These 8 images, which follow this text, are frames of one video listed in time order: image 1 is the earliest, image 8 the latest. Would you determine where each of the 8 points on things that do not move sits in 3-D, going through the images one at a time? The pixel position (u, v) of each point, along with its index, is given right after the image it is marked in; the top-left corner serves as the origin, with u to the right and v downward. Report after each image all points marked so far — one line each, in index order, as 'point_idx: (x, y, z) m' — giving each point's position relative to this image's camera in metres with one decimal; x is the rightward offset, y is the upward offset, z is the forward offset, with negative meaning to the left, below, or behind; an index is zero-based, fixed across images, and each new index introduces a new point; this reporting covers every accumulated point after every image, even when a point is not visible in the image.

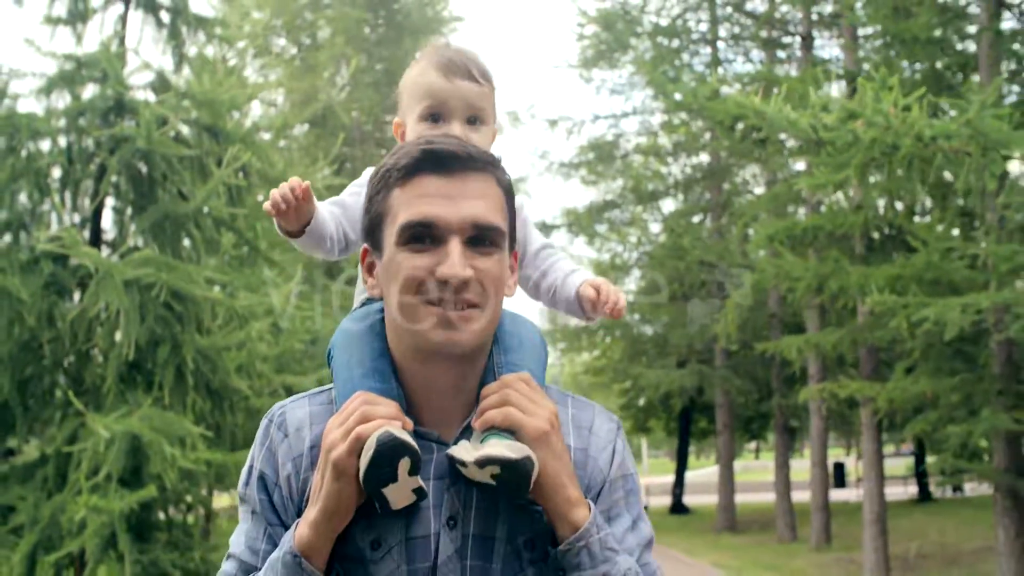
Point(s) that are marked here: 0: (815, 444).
0: (+4.6, -2.4, +15.5) m
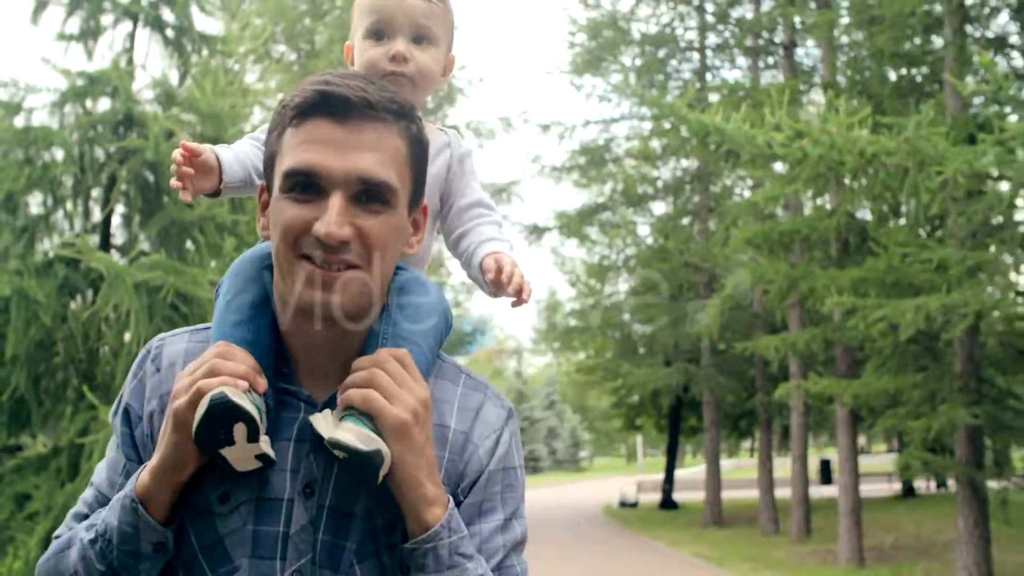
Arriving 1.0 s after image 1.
0: (+4.5, -2.4, +16.1) m
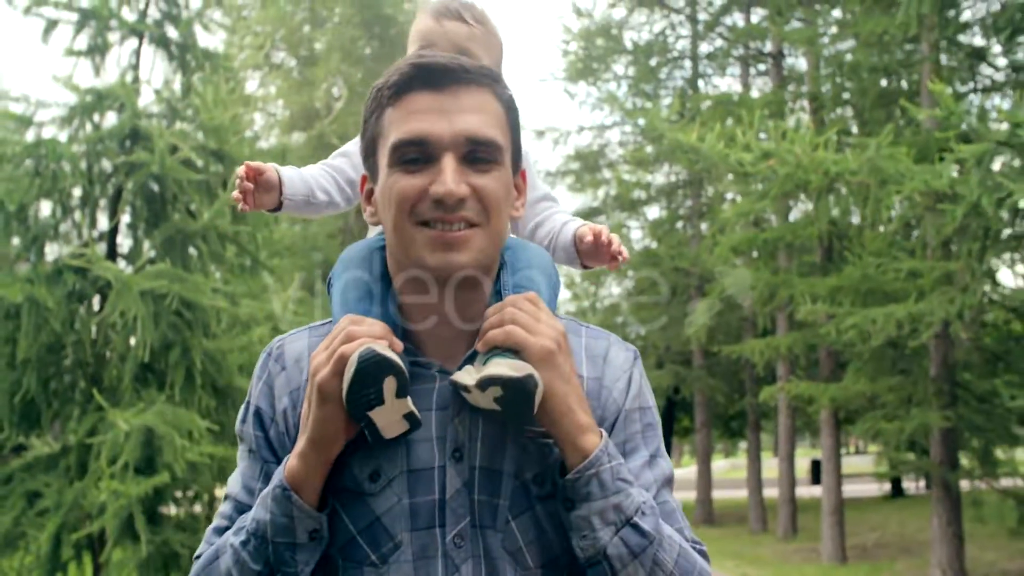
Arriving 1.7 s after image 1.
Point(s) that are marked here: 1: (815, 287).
0: (+4.4, -2.5, +16.5) m
1: (+3.1, 0.0, +10.4) m
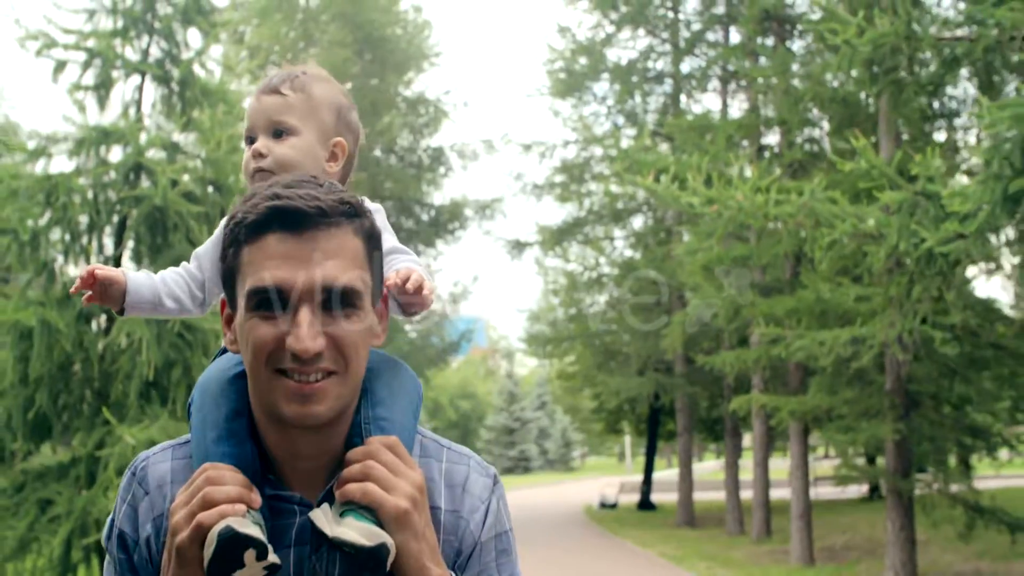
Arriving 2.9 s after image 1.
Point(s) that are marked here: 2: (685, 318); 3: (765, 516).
0: (+4.1, -2.7, +17.2) m
1: (+2.8, -0.2, +11.1) m
2: (+2.9, -0.5, +17.0) m
3: (+4.4, -3.9, +17.6) m
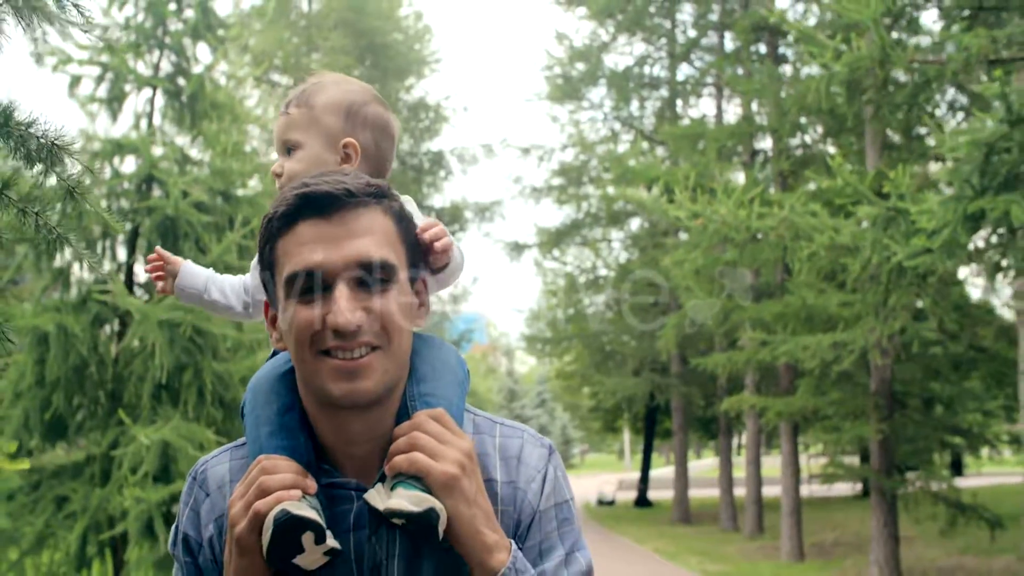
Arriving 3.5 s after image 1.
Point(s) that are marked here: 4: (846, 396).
0: (+4.1, -2.7, +17.6) m
1: (+2.8, -0.3, +11.5) m
2: (+2.9, -0.6, +17.4) m
3: (+4.3, -4.0, +18.0) m
4: (+4.0, -1.3, +12.3) m
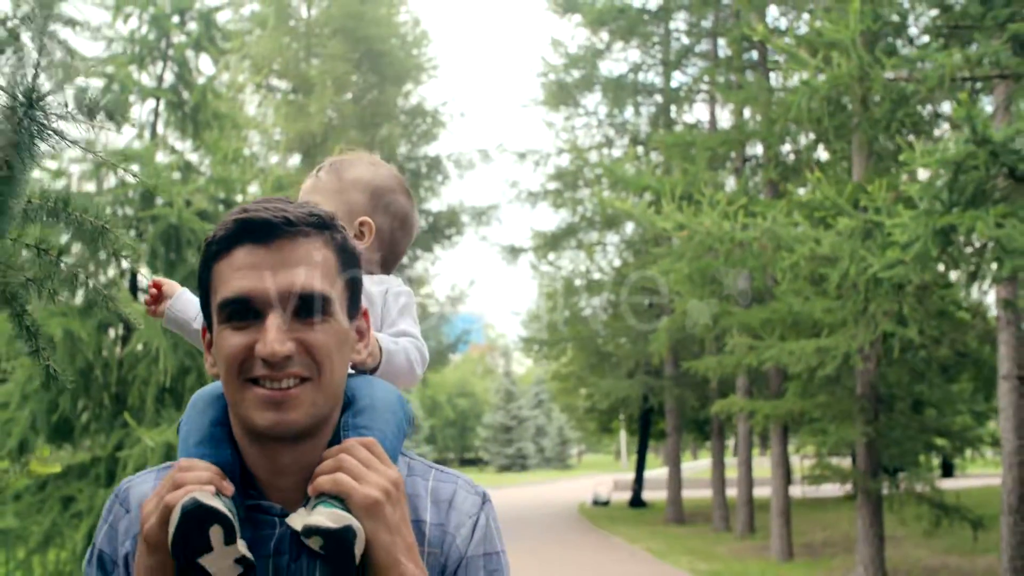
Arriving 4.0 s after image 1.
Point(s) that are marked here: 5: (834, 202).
0: (+4.0, -2.8, +17.9) m
1: (+2.7, -0.3, +11.8) m
2: (+2.8, -0.6, +17.7) m
3: (+4.3, -4.0, +18.3) m
4: (+4.0, -1.4, +12.6) m
5: (+2.7, +0.7, +8.6) m
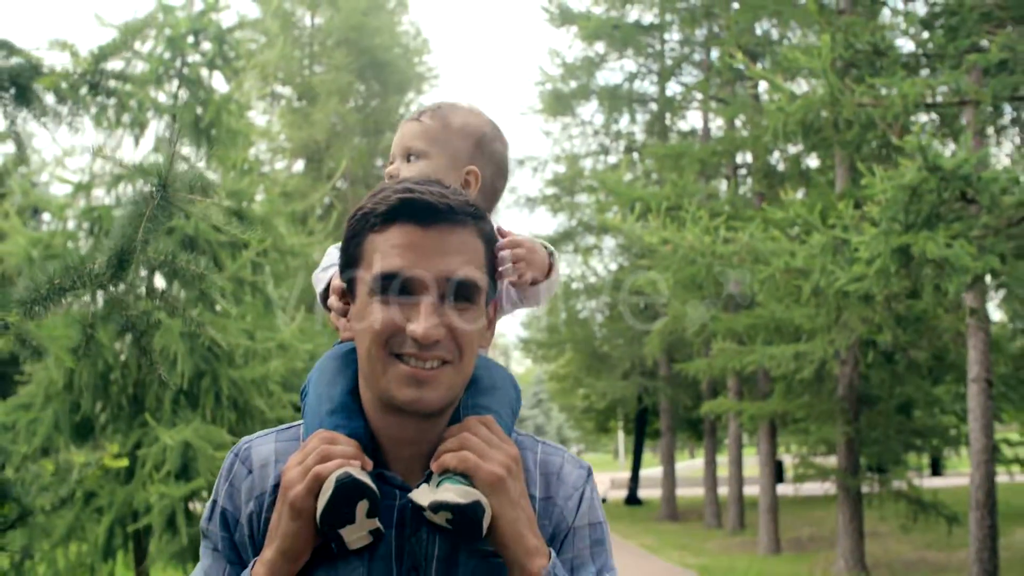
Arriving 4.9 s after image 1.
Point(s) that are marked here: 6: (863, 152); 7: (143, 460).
0: (+4.0, -2.9, +18.5) m
1: (+2.7, -0.4, +12.4) m
2: (+2.8, -0.7, +18.3) m
3: (+4.2, -4.1, +18.9) m
4: (+3.9, -1.5, +13.2) m
5: (+2.7, +0.6, +9.2) m
6: (+3.6, +1.4, +10.3) m
7: (-3.9, -1.8, +10.7) m
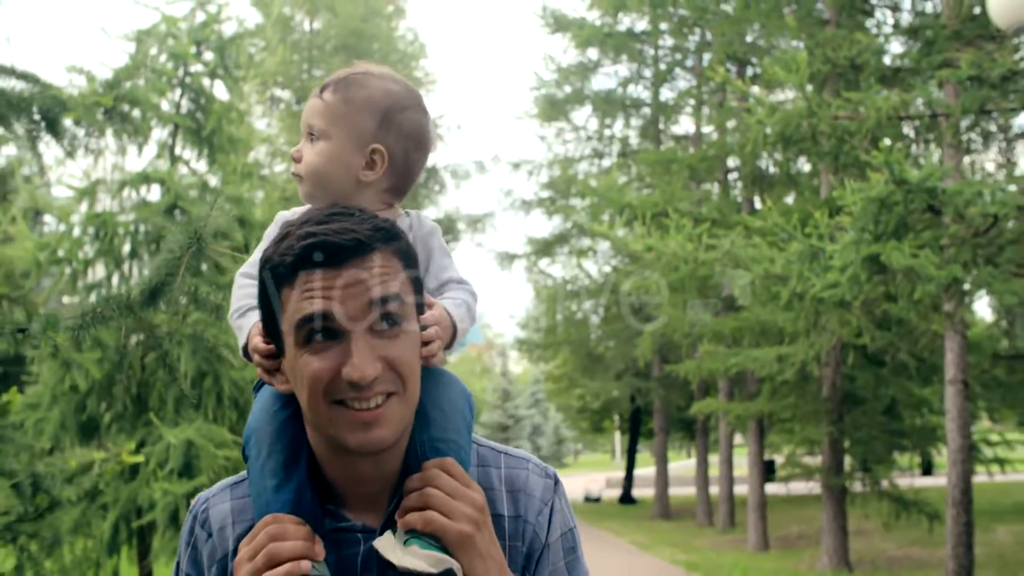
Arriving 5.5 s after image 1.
0: (+3.9, -2.9, +18.9) m
1: (+2.6, -0.5, +12.8) m
2: (+2.7, -0.7, +18.7) m
3: (+4.1, -4.2, +19.3) m
4: (+3.9, -1.5, +13.5) m
5: (+2.6, +0.6, +9.5) m
6: (+3.5, +1.3, +10.7) m
7: (-4.0, -1.8, +11.0) m
